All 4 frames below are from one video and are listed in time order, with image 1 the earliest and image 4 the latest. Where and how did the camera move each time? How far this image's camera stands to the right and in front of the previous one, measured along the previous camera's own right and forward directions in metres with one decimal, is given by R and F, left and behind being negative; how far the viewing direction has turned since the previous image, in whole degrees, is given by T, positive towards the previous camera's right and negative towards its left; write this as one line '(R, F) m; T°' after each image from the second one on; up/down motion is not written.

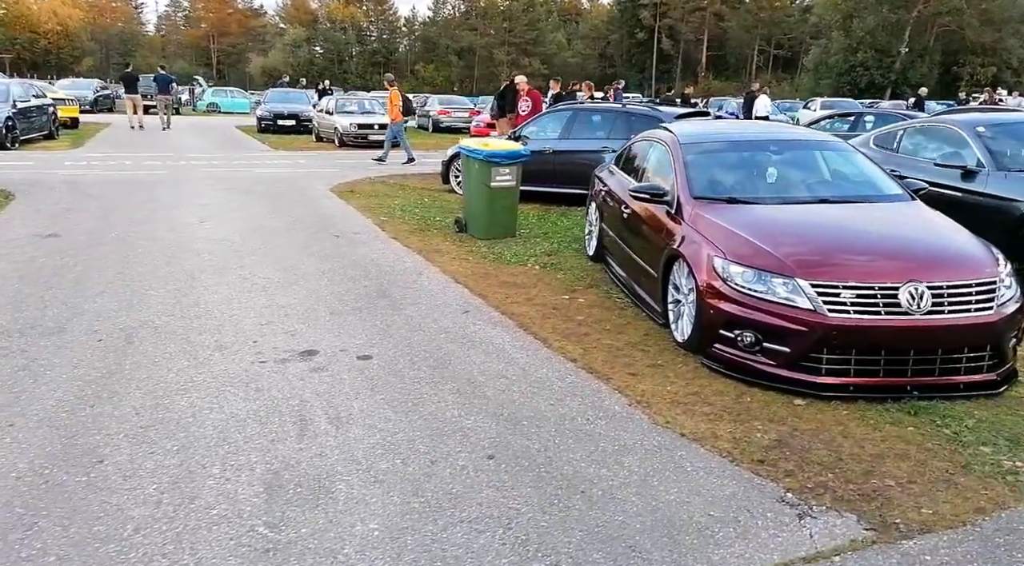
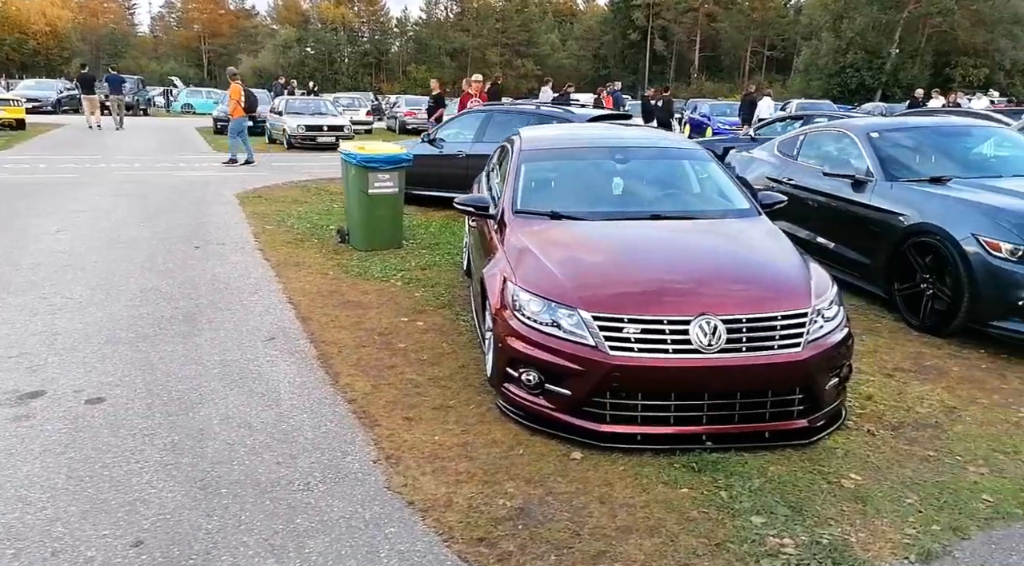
(+1.1, +0.5) m; +2°
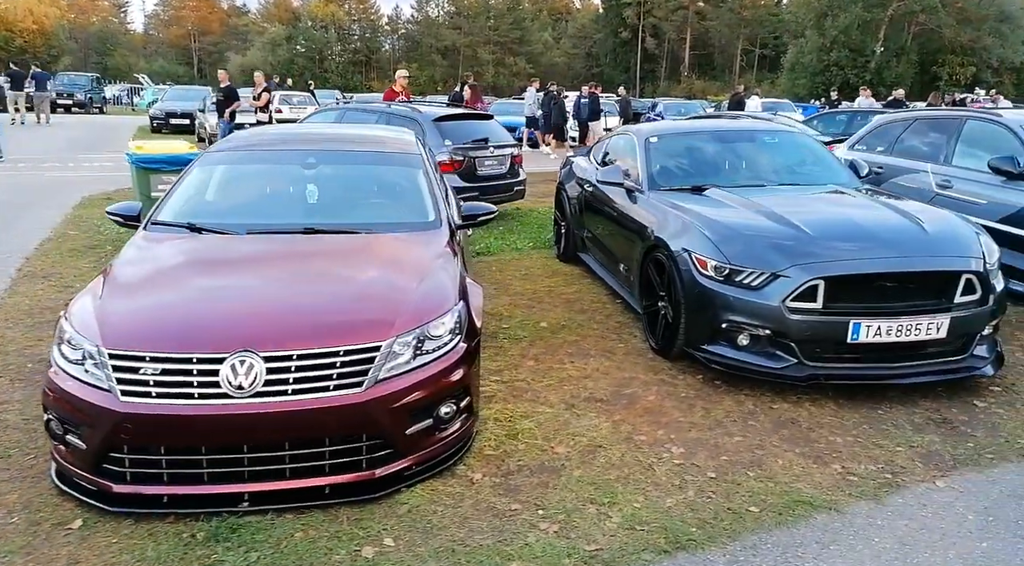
(+1.7, +0.4) m; +3°
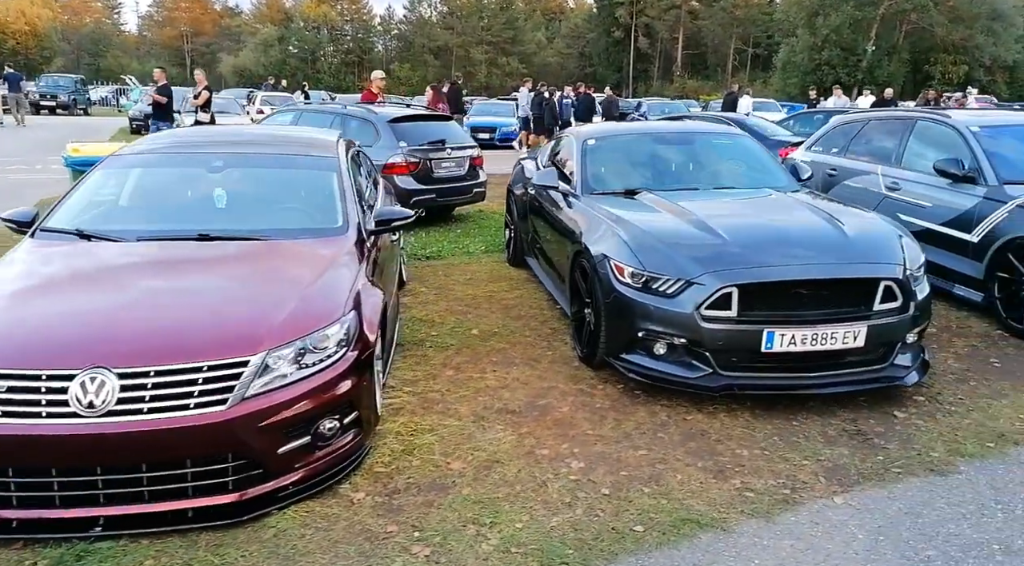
(+0.4, +0.1) m; +1°
